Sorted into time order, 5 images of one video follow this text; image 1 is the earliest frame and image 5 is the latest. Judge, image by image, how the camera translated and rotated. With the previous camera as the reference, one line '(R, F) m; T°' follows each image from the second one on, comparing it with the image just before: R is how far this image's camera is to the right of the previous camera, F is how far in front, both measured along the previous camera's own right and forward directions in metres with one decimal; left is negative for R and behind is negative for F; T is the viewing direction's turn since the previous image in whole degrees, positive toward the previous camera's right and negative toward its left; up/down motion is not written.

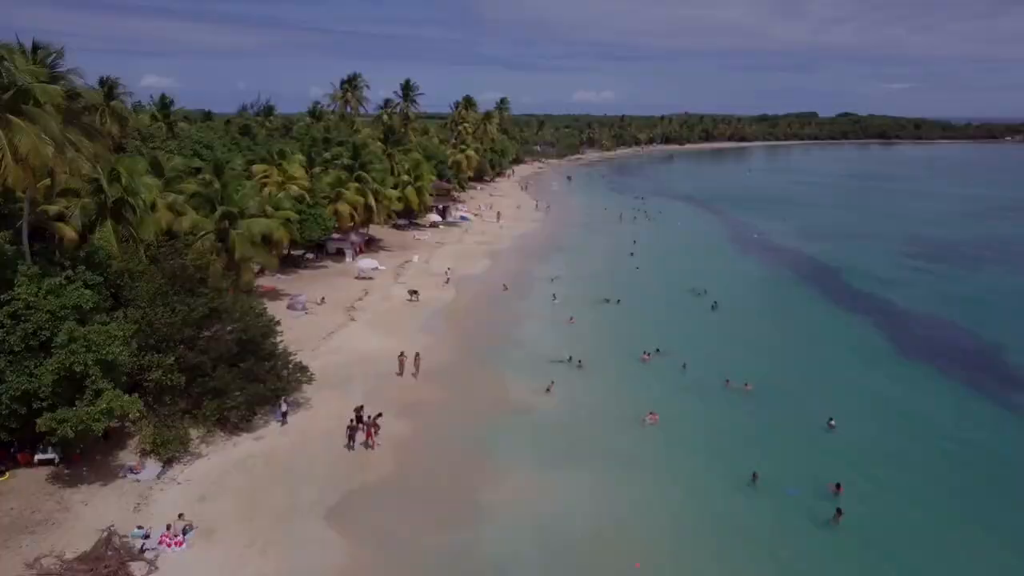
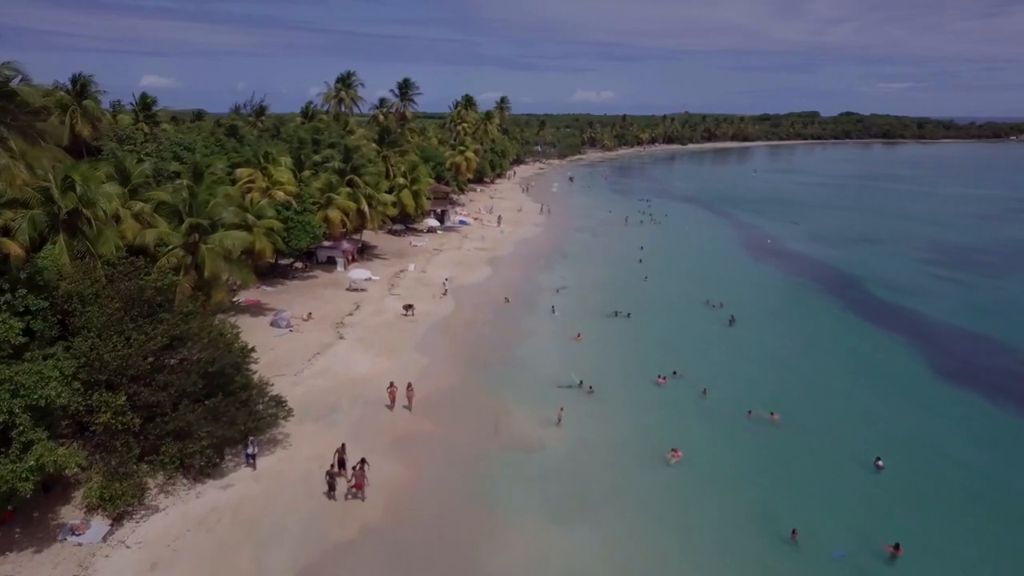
(-0.1, +3.0) m; 0°
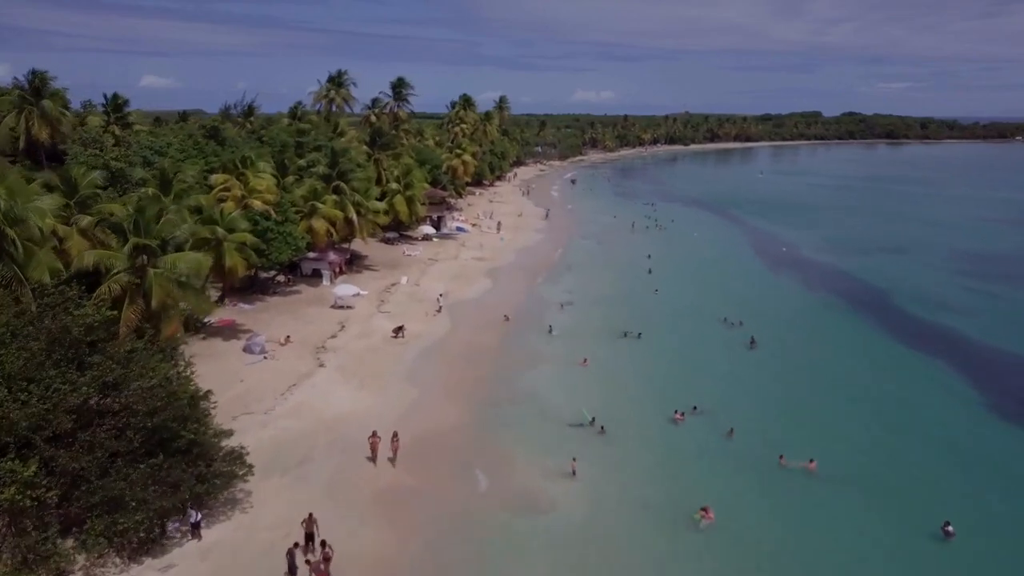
(0.0, +3.6) m; 0°
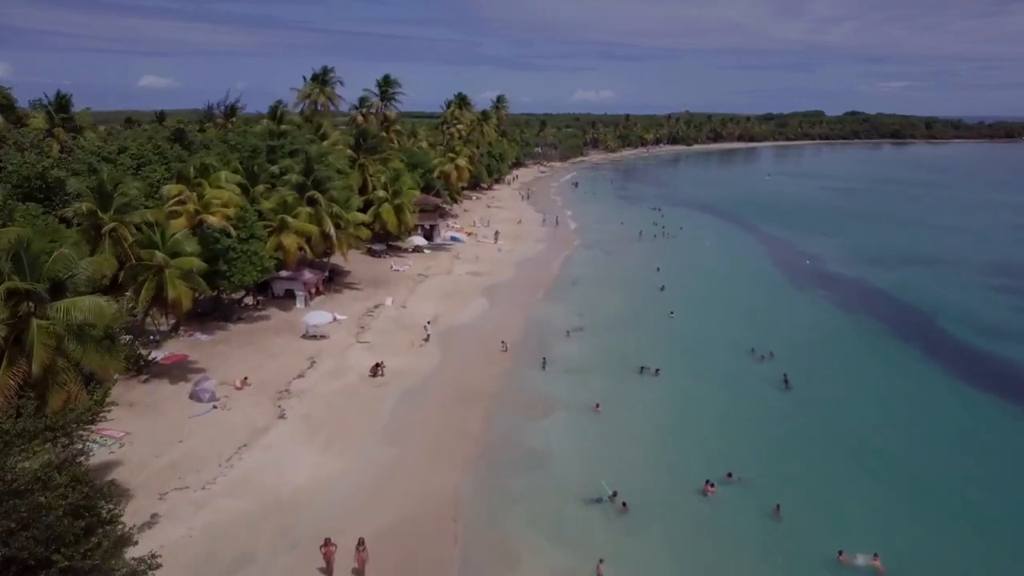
(+0.1, +5.1) m; 0°
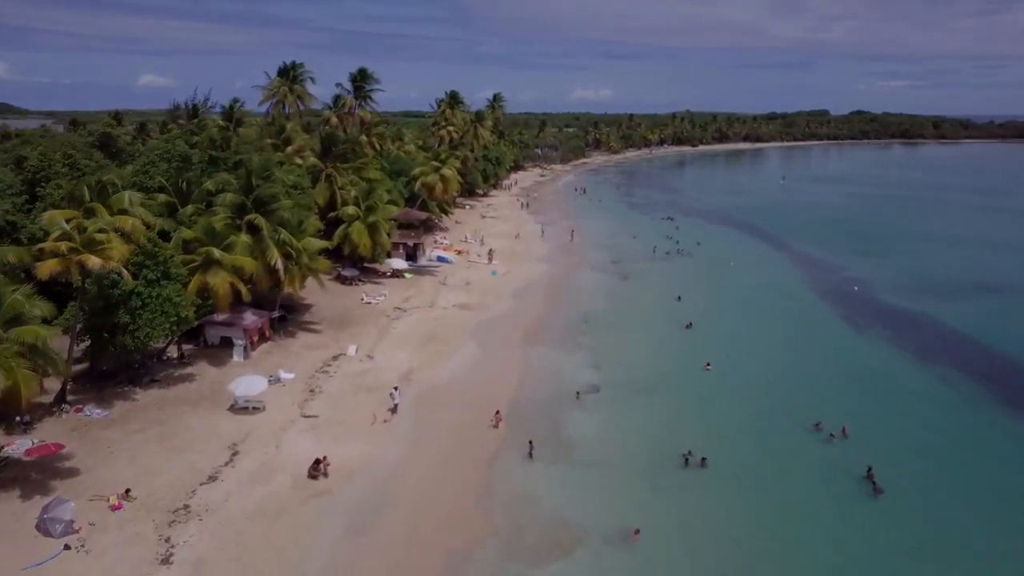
(+0.2, +8.1) m; 0°
